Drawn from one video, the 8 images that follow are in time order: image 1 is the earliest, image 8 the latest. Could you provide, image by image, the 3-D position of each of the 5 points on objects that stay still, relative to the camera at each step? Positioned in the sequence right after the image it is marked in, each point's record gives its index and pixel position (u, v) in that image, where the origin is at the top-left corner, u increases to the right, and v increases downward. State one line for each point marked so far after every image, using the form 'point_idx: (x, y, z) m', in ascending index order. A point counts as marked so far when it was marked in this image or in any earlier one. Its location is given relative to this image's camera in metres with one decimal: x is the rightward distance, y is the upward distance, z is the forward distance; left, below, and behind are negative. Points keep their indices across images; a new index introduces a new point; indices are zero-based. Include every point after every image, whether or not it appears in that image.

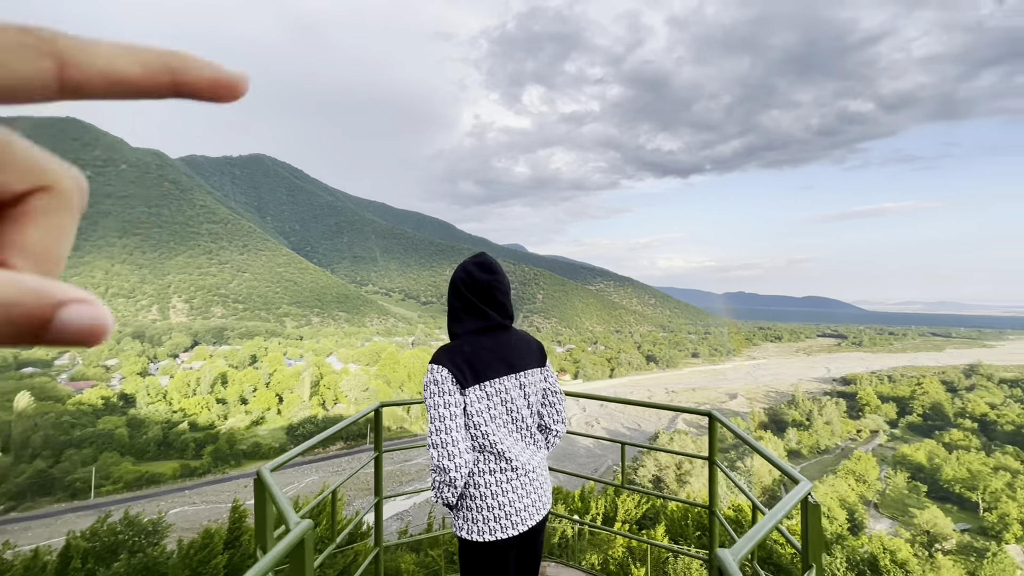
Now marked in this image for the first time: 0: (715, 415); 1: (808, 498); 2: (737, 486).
0: (+2.4, -1.5, +5.6) m
1: (+2.1, -1.5, +3.4) m
2: (+2.3, -2.0, +4.8) m
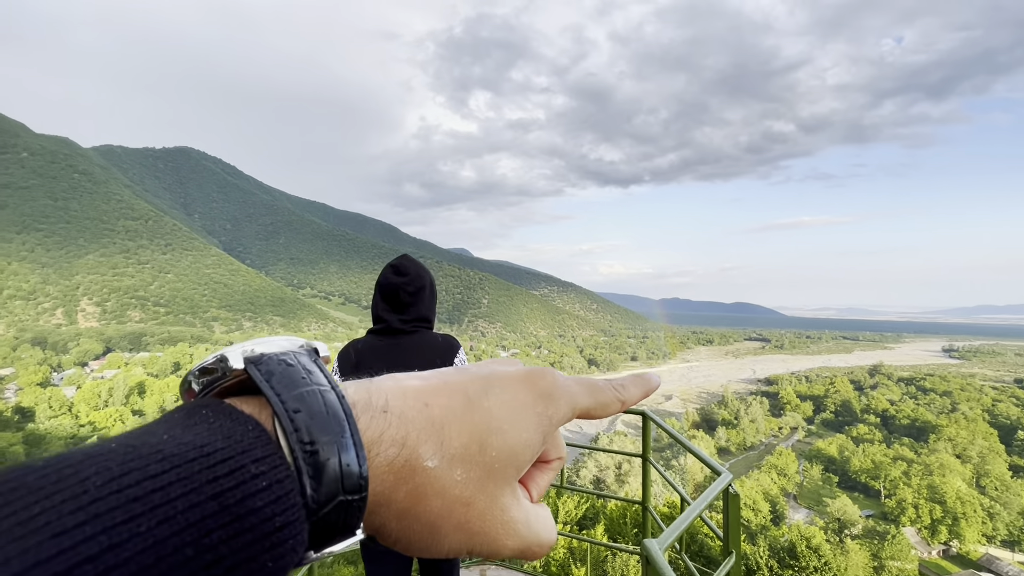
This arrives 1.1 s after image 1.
0: (+1.7, -1.5, +5.9) m
1: (+1.6, -1.5, +3.7) m
2: (+1.6, -2.1, +5.1) m
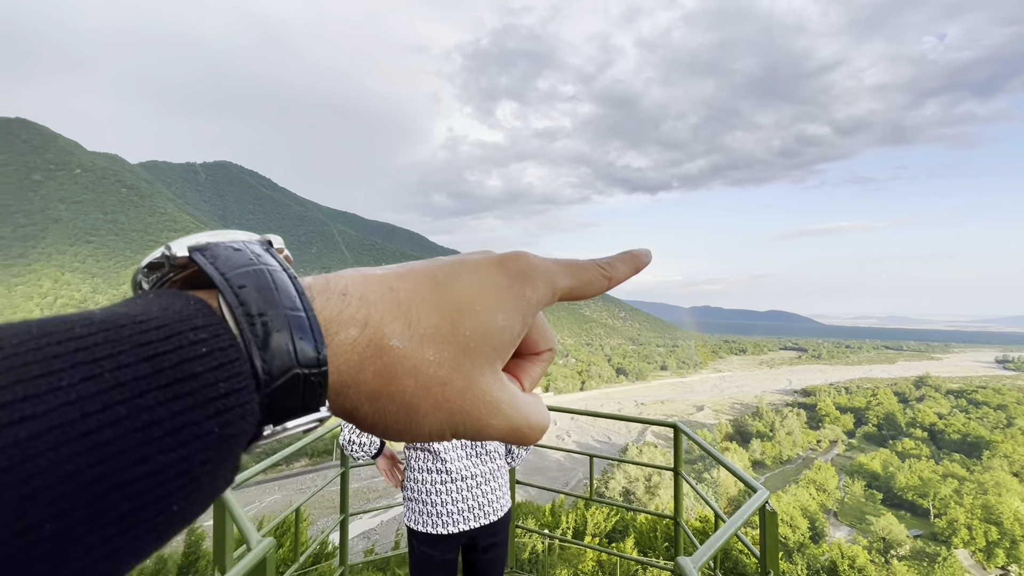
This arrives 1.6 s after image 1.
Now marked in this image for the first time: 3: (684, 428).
0: (+2.0, -1.6, +5.7) m
1: (+1.8, -1.6, +3.5) m
2: (+1.9, -2.1, +4.9) m
3: (+2.0, -1.6, +5.6) m
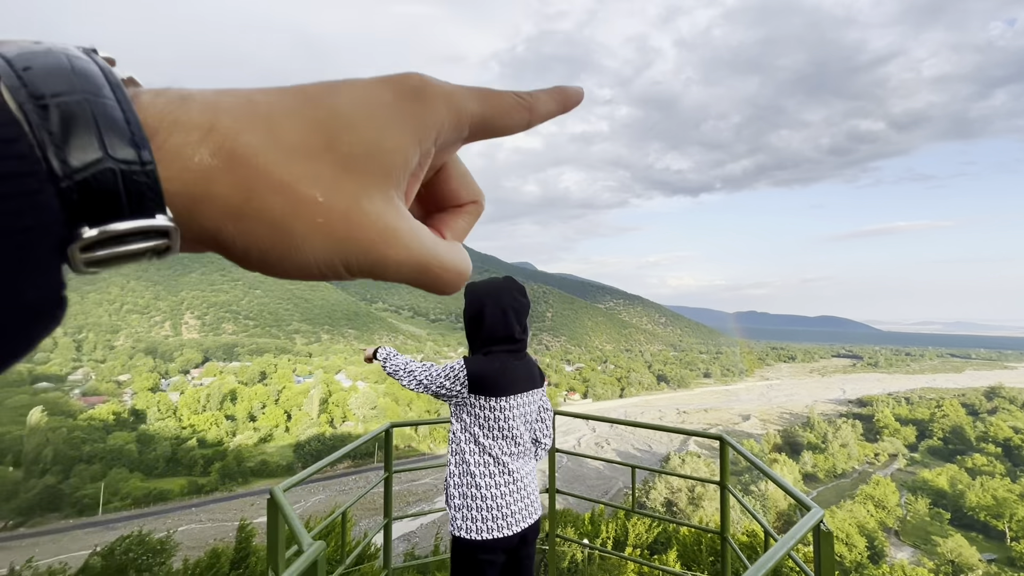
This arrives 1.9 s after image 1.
0: (+2.4, -1.7, +5.4) m
1: (+2.1, -1.6, +3.2) m
2: (+2.3, -2.2, +4.6) m
3: (+2.5, -1.7, +5.3) m
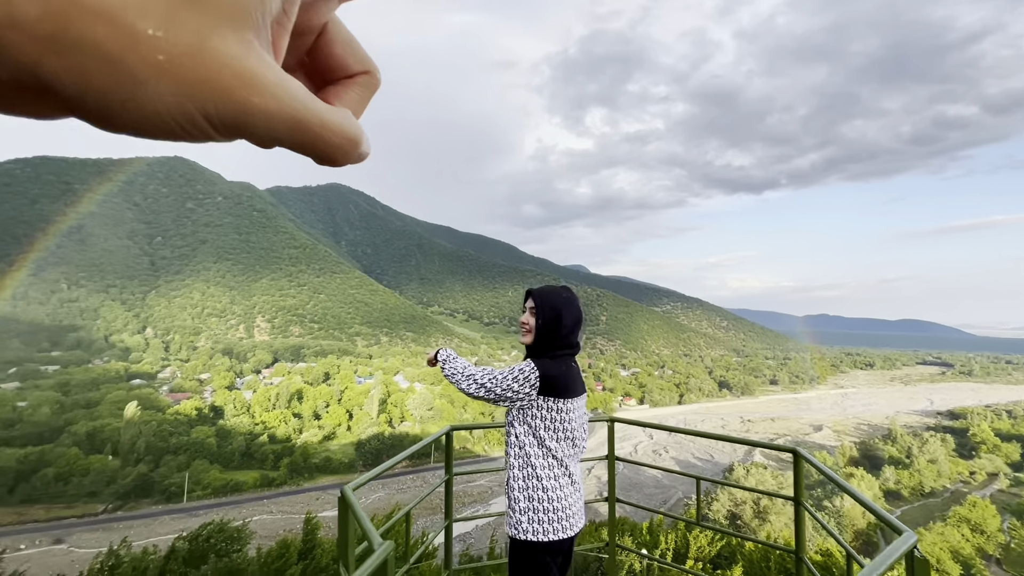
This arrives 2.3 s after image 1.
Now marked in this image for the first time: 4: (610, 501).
0: (+2.9, -1.6, +4.7) m
1: (+2.3, -1.6, +2.6) m
2: (+2.7, -2.1, +4.0) m
3: (+2.9, -1.7, +4.7) m
4: (+1.3, -3.0, +6.6) m
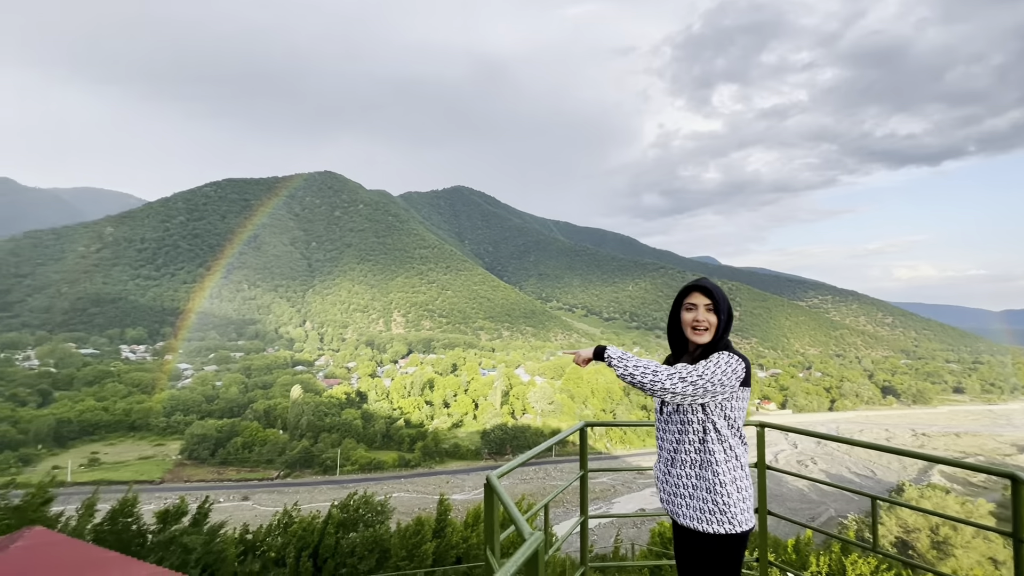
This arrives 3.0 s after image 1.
0: (+3.2, -1.5, +3.1) m
1: (+2.1, -1.5, +1.2) m
2: (+2.8, -2.0, +2.4) m
3: (+3.2, -1.5, +3.1) m
4: (+2.1, -2.8, +5.3) m
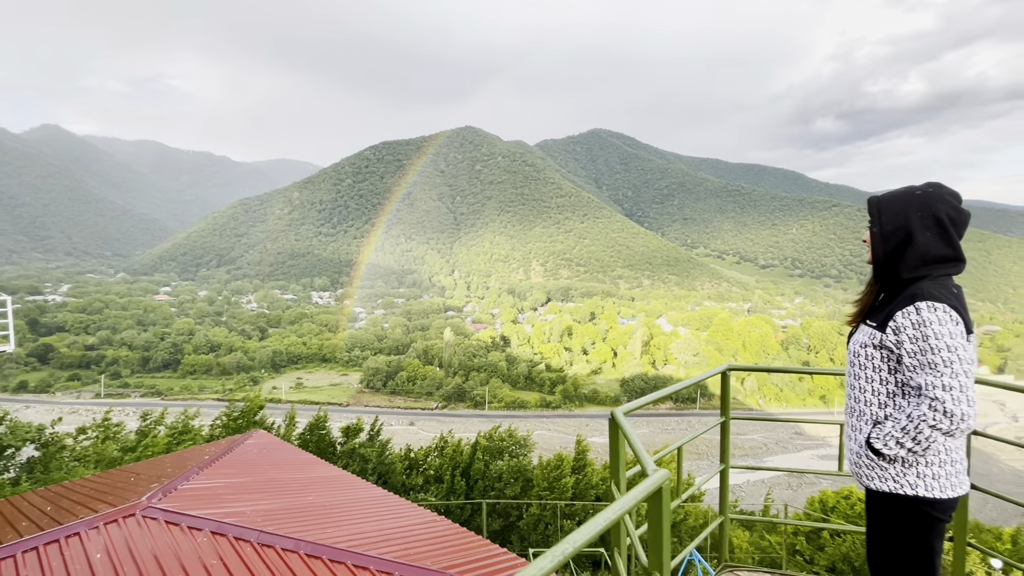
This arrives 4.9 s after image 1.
0: (+3.2, -1.3, +2.0) m
1: (+1.6, -1.4, +0.5) m
2: (+2.6, -1.8, +1.5) m
3: (+3.2, -1.3, +2.0) m
4: (+2.8, -2.3, +4.5) m
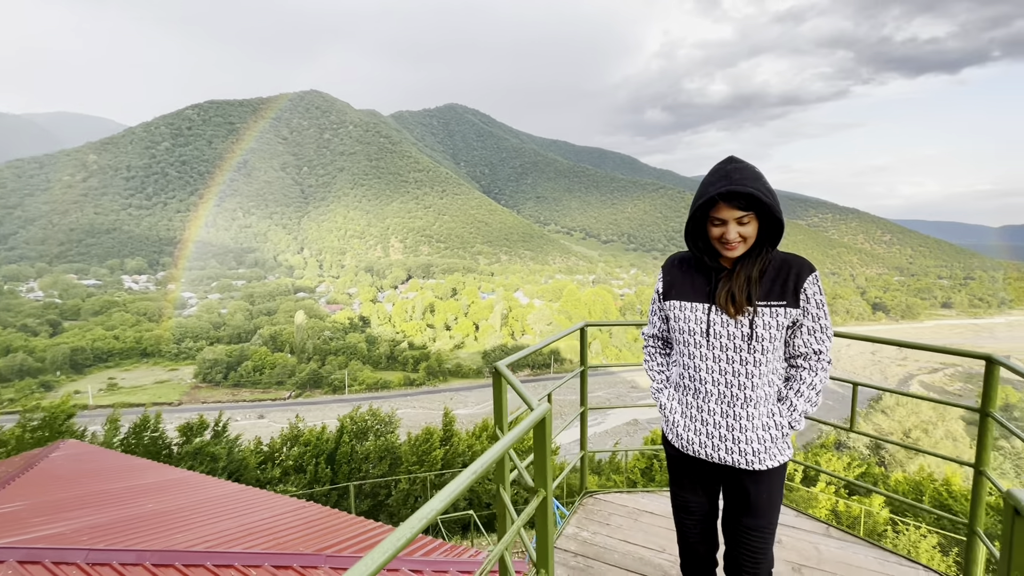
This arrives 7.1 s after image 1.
0: (+2.7, -1.0, +3.7) m
1: (+1.7, -1.2, +1.8) m
2: (+2.4, -1.6, +3.1) m
3: (+2.8, -1.0, +3.6) m
4: (+1.7, -1.9, +6.0) m
